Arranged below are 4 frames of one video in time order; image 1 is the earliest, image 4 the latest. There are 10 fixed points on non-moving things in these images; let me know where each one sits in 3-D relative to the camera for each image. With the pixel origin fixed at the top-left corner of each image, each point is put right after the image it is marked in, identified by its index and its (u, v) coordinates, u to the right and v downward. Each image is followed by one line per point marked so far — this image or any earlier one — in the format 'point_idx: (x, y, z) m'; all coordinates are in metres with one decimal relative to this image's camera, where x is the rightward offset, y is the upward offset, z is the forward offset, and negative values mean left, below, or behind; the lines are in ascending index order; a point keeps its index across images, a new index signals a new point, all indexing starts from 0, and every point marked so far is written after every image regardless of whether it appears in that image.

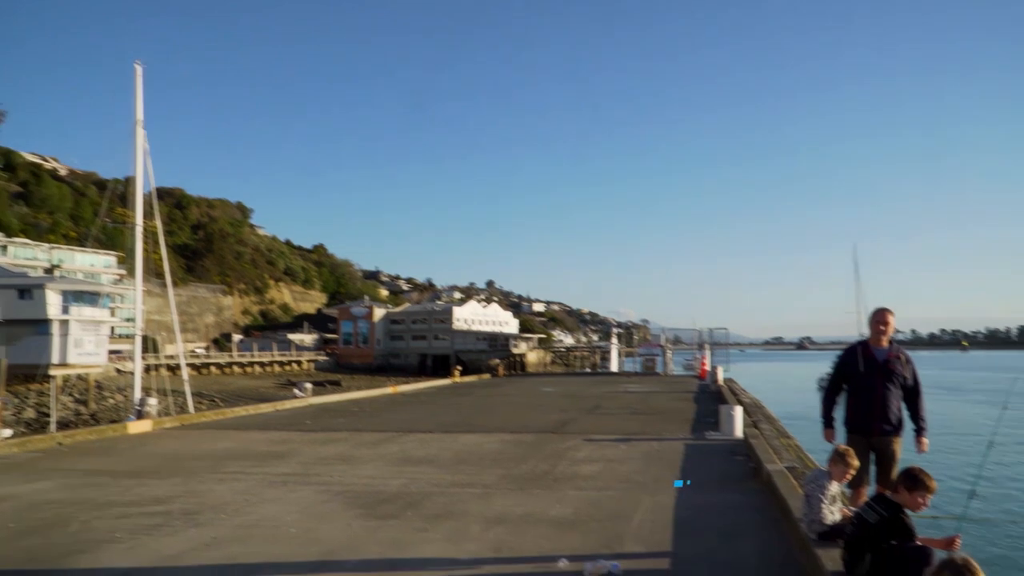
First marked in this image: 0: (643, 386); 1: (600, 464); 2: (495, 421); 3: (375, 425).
0: (+2.7, -2.0, +17.5) m
1: (+0.9, -1.8, +8.5) m
2: (-0.2, -1.8, +11.5) m
3: (-1.8, -1.8, +11.2) m
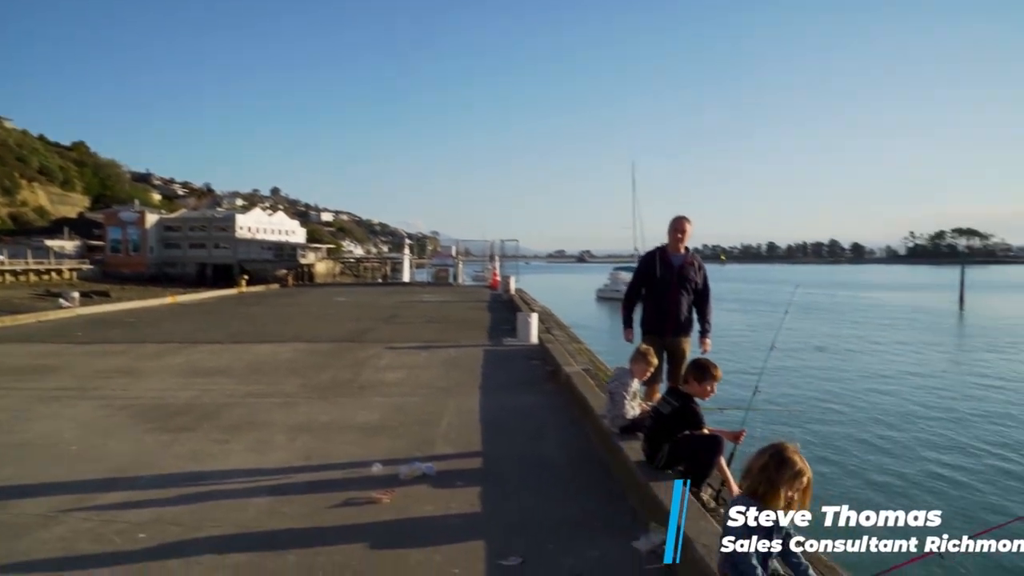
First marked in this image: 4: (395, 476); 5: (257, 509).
0: (-1.6, -0.2, +17.7) m
1: (-1.1, -0.8, +8.5) m
2: (-2.9, -0.6, +11.1) m
3: (-4.4, -0.6, +10.4) m
4: (-0.7, -1.1, +4.8) m
5: (-1.3, -1.1, +4.2) m
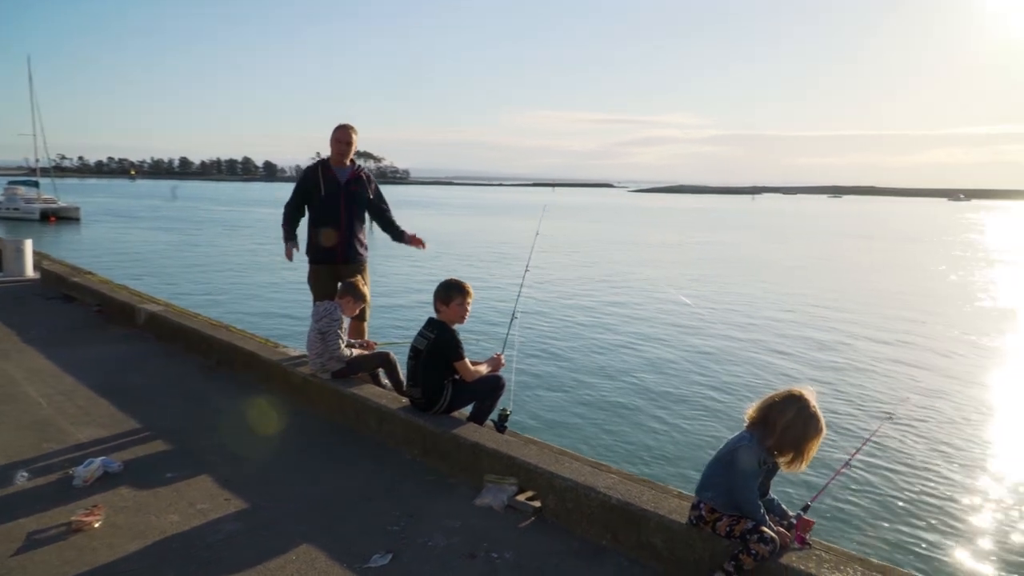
0: (-10.7, +1.0, +12.4) m
1: (-4.4, -0.3, +5.8) m
2: (-7.5, +0.1, +6.6) m
3: (-8.2, -0.1, +5.1) m
4: (-1.7, -0.8, +3.3) m
5: (-1.8, -0.9, +2.4) m
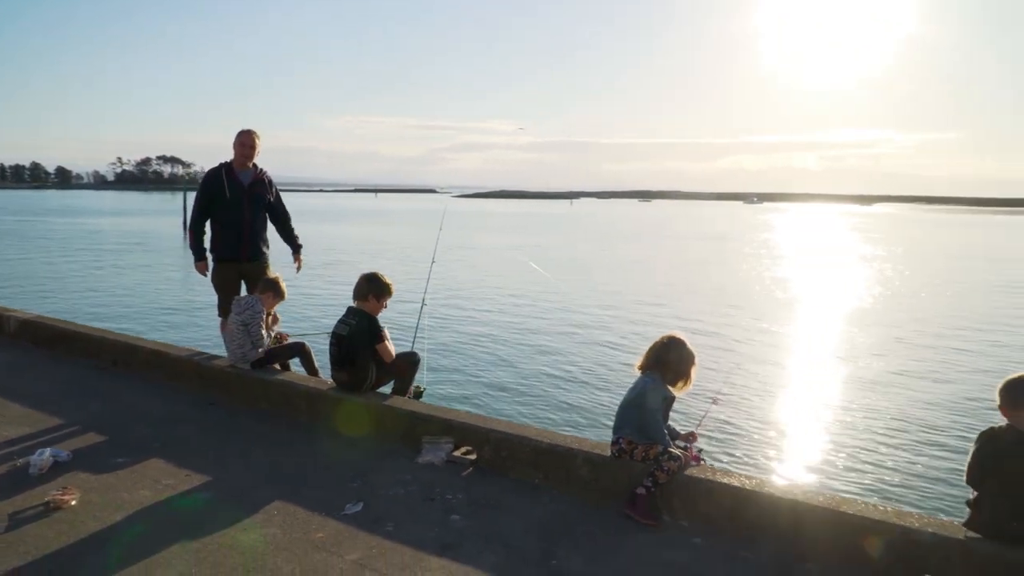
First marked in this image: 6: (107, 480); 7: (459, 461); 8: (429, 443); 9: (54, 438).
0: (-12.7, +0.7, +10.4) m
1: (-5.1, -0.4, +5.3) m
2: (-8.3, -0.1, +5.4) m
3: (-8.7, -0.3, +3.9) m
4: (-2.0, -0.7, +3.4) m
5: (-1.9, -0.9, +2.6) m
6: (-1.6, -0.8, +3.4) m
7: (-0.2, -0.8, +3.7) m
8: (-0.4, -0.7, +3.8) m
9: (-2.1, -0.7, +3.9) m
